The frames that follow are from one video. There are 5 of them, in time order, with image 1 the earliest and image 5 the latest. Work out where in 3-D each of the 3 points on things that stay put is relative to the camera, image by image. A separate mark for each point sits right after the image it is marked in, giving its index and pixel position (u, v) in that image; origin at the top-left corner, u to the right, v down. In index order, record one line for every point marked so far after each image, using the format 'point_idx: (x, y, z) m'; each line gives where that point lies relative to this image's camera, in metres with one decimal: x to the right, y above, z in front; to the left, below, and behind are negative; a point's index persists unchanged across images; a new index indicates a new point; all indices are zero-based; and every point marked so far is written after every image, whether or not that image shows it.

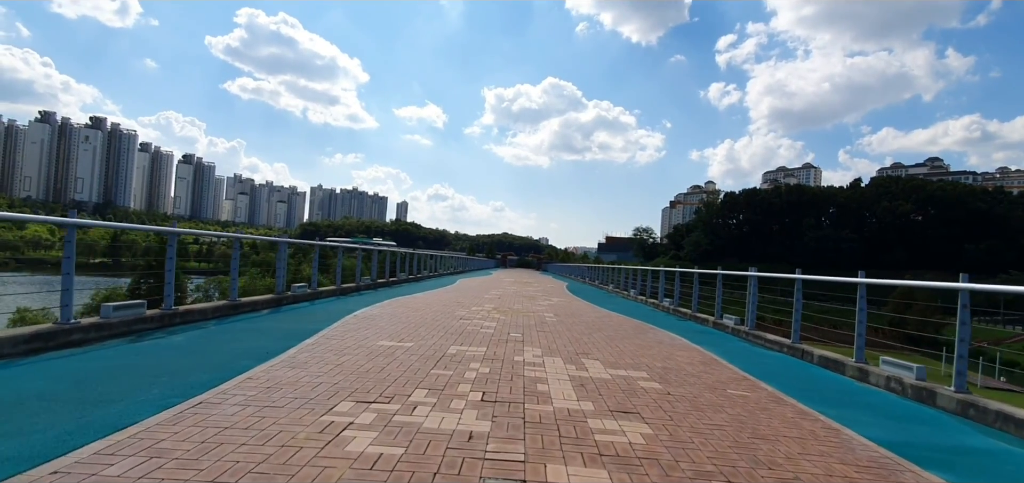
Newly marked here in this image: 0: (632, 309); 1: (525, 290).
0: (+3.1, -1.8, +13.2) m
1: (+0.5, -1.8, +17.6) m
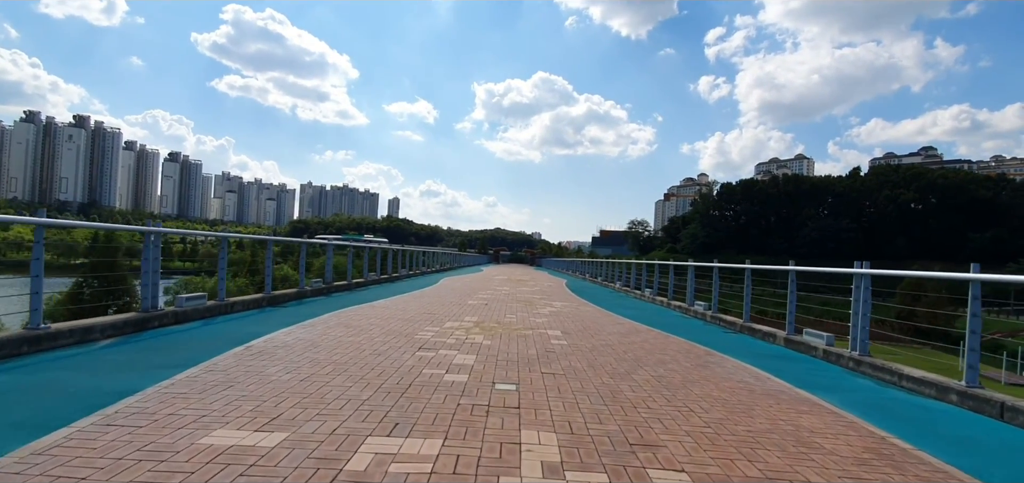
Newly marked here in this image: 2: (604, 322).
0: (+2.9, -1.5, +10.4) m
1: (+0.3, -1.5, +14.9) m
2: (+1.6, -1.4, +8.4) m
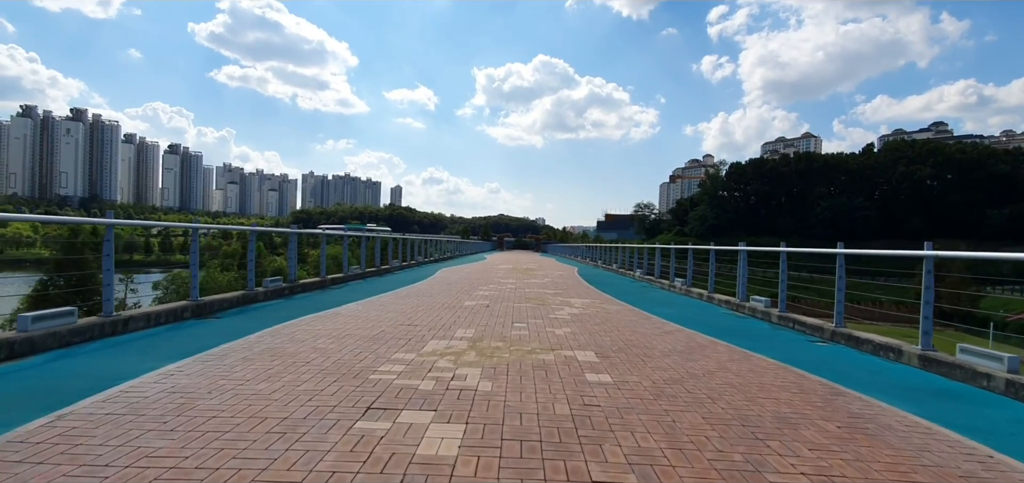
0: (+3.0, -1.2, +8.3) m
1: (+0.4, -1.1, +12.8) m
2: (+1.7, -1.1, +6.3) m
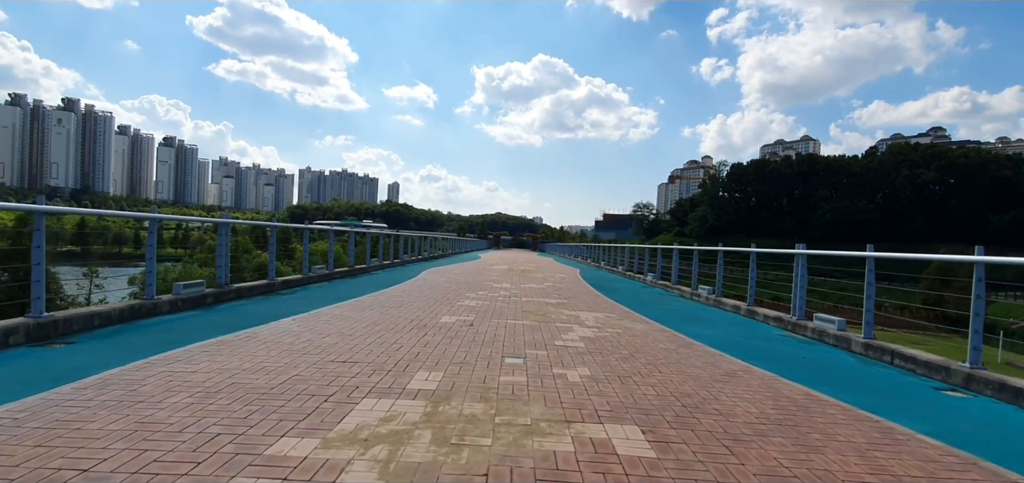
0: (+2.9, -1.2, +6.5) m
1: (+0.3, -1.1, +10.9) m
2: (+1.7, -1.1, +4.4) m
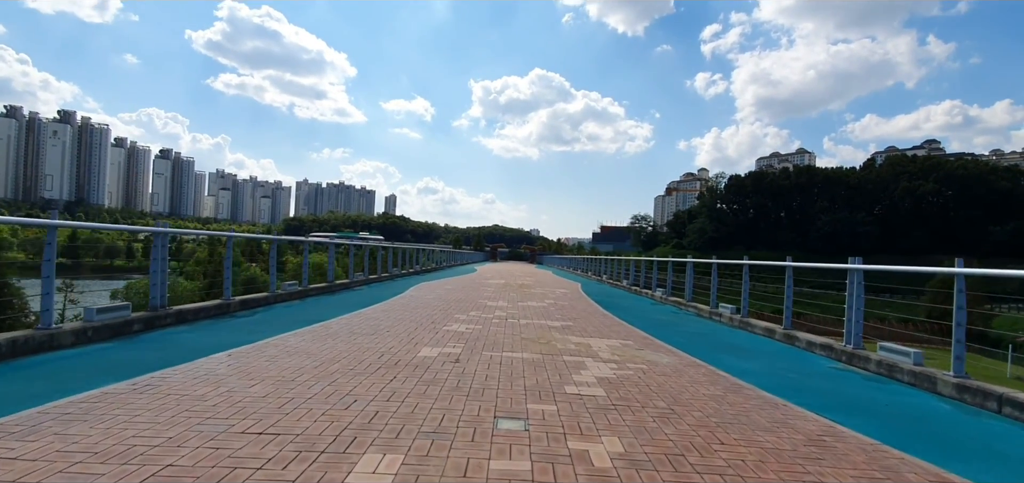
0: (+2.9, -1.4, +5.3) m
1: (+0.2, -1.3, +9.7) m
2: (+1.6, -1.2, +3.3) m
